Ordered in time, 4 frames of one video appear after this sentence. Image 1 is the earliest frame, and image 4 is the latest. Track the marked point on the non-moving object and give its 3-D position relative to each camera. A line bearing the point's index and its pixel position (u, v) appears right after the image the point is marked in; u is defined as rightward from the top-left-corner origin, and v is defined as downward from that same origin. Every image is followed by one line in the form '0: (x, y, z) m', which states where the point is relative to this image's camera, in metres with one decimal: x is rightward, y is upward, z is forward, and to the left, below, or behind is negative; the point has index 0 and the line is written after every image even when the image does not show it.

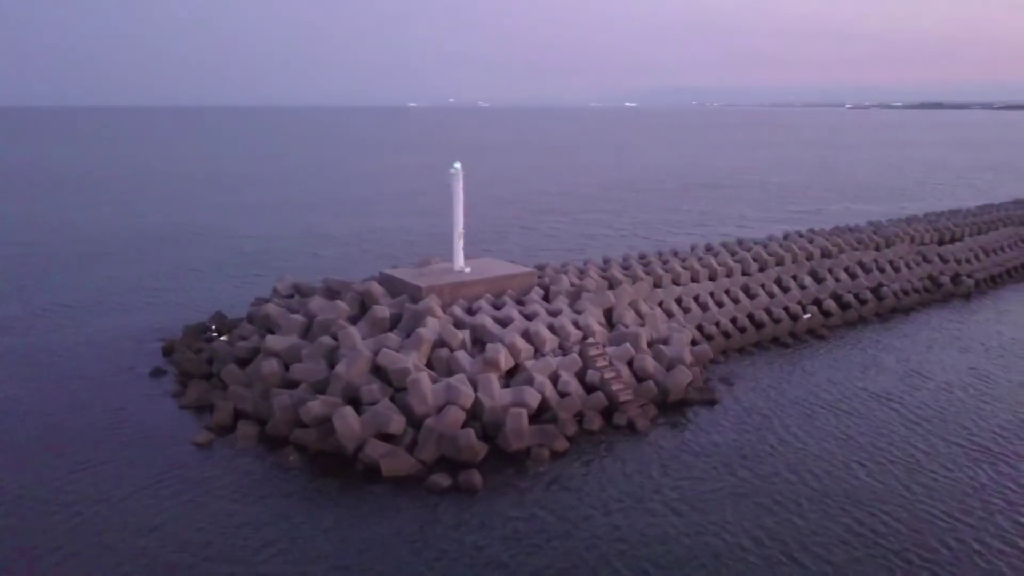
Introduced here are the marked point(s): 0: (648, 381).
0: (+1.4, -0.9, +8.1) m
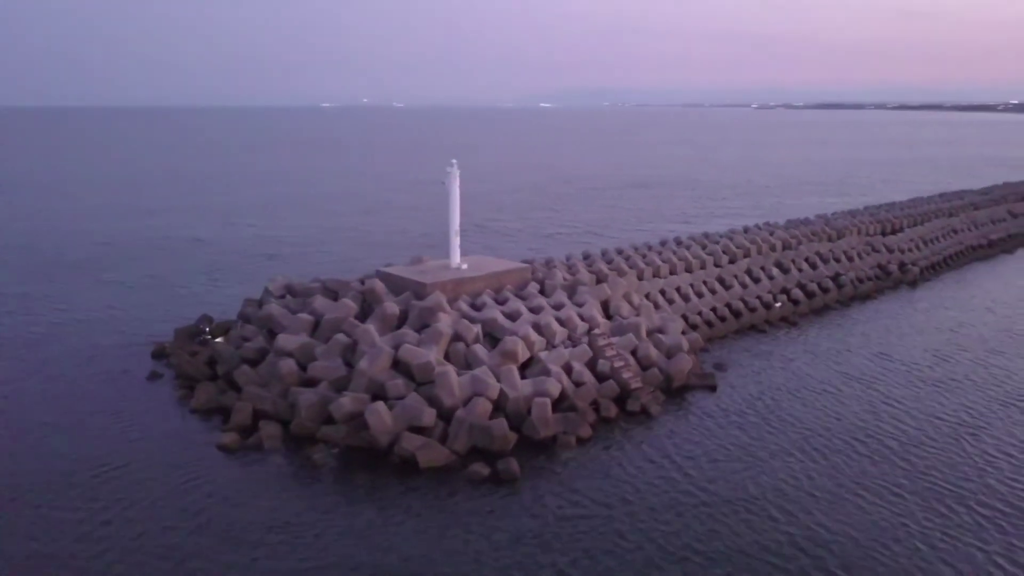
0: (+1.5, -0.8, +8.4) m
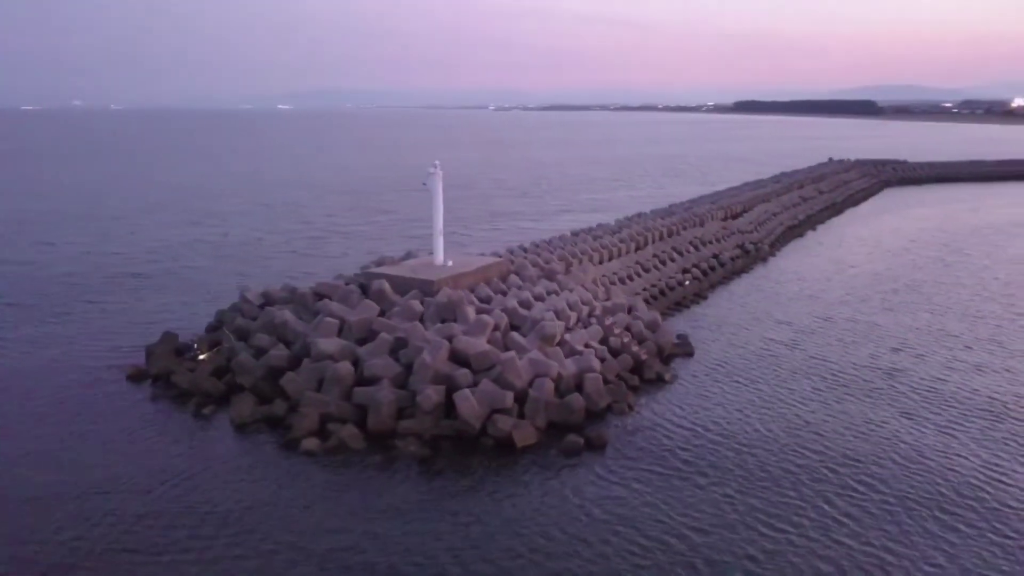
0: (+1.6, -0.6, +9.5) m
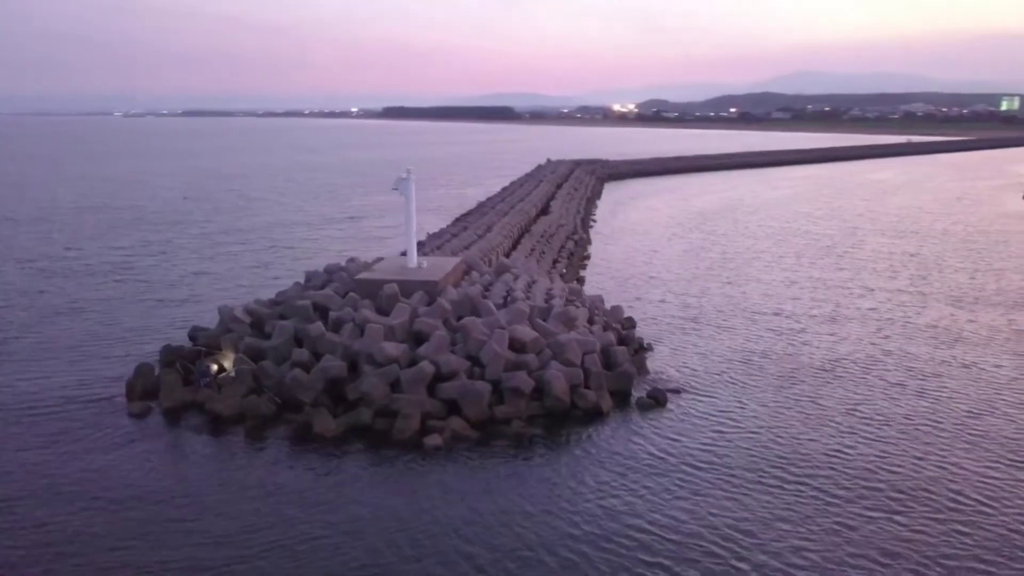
0: (+1.3, -0.4, +10.8) m
